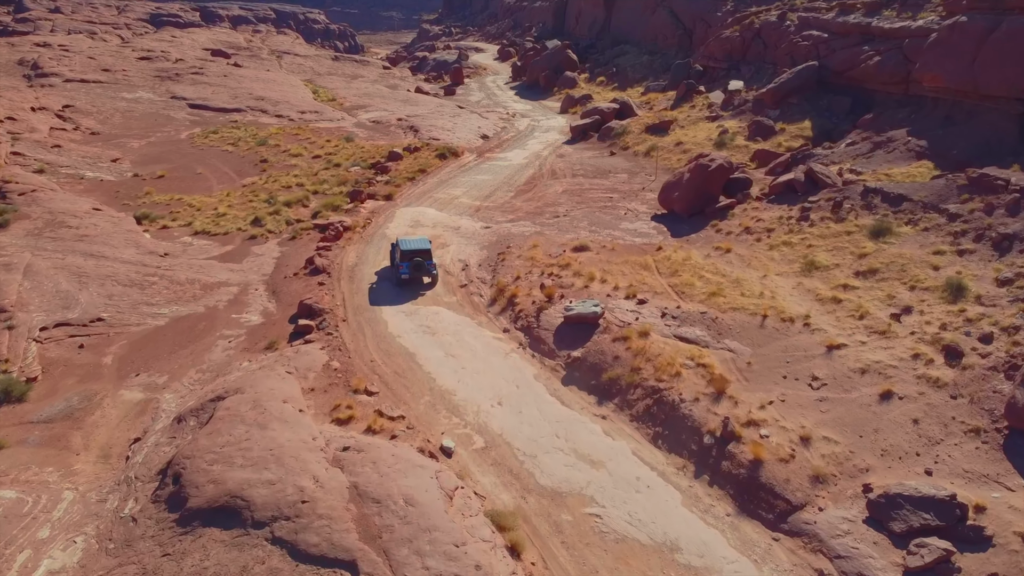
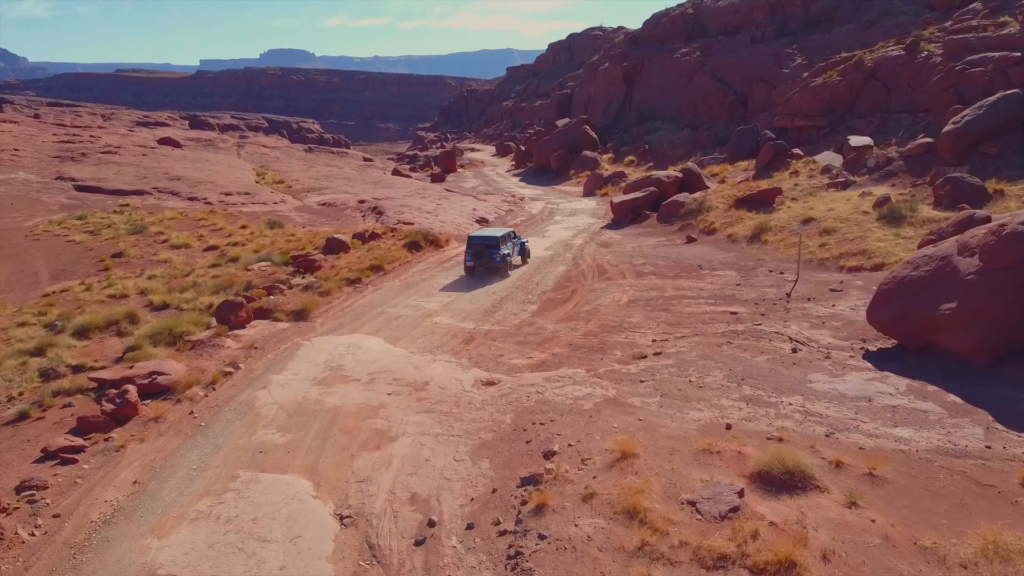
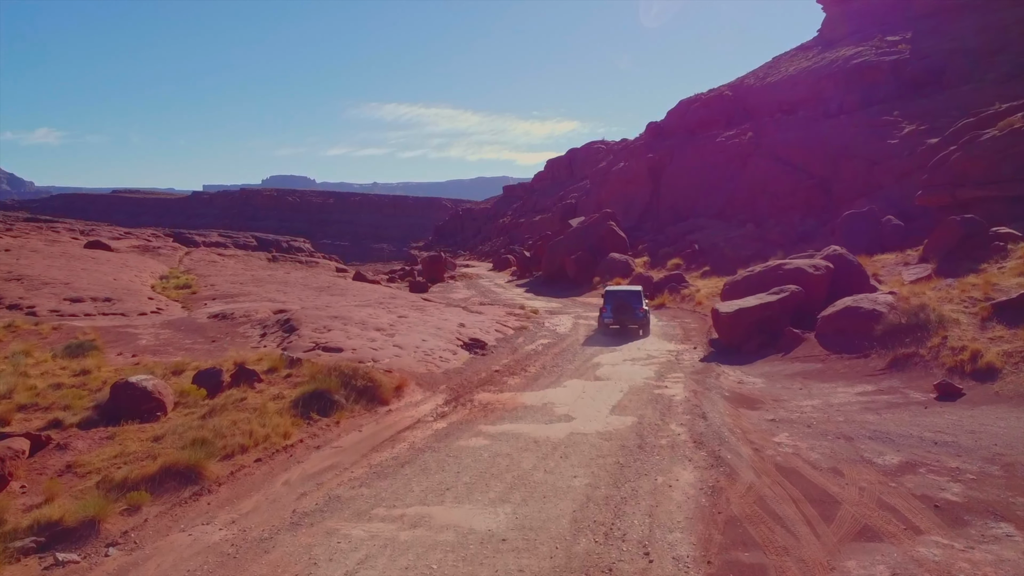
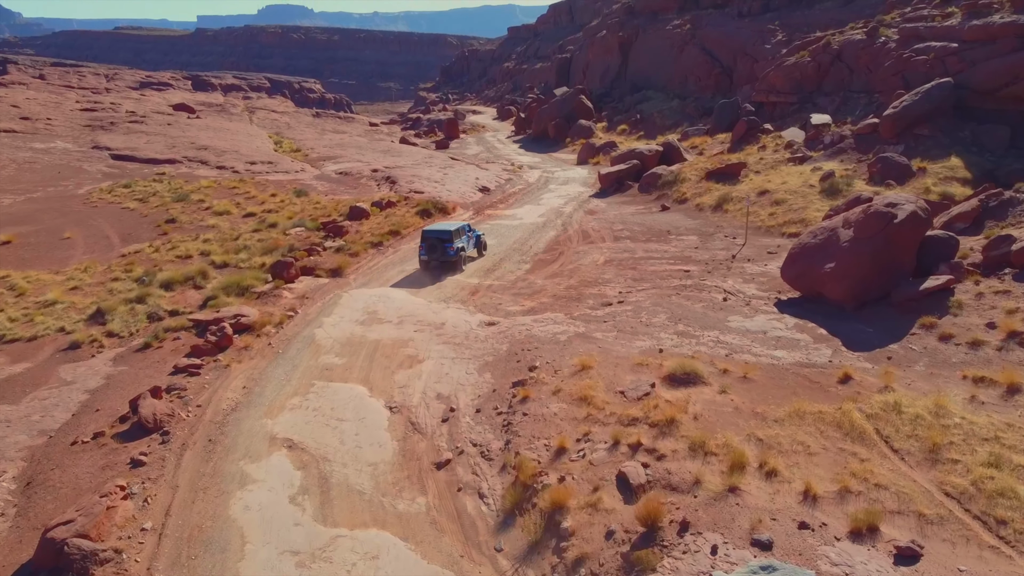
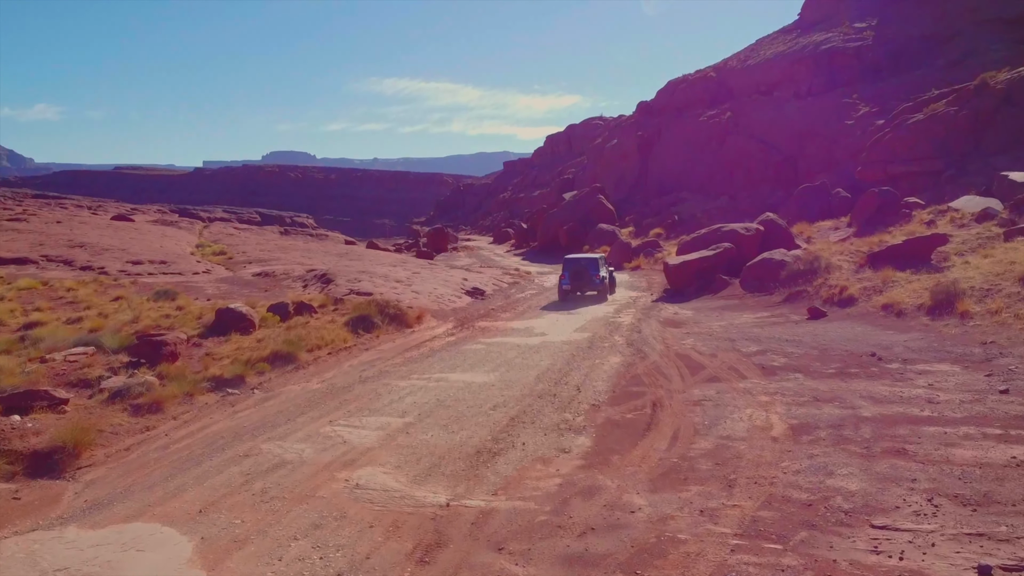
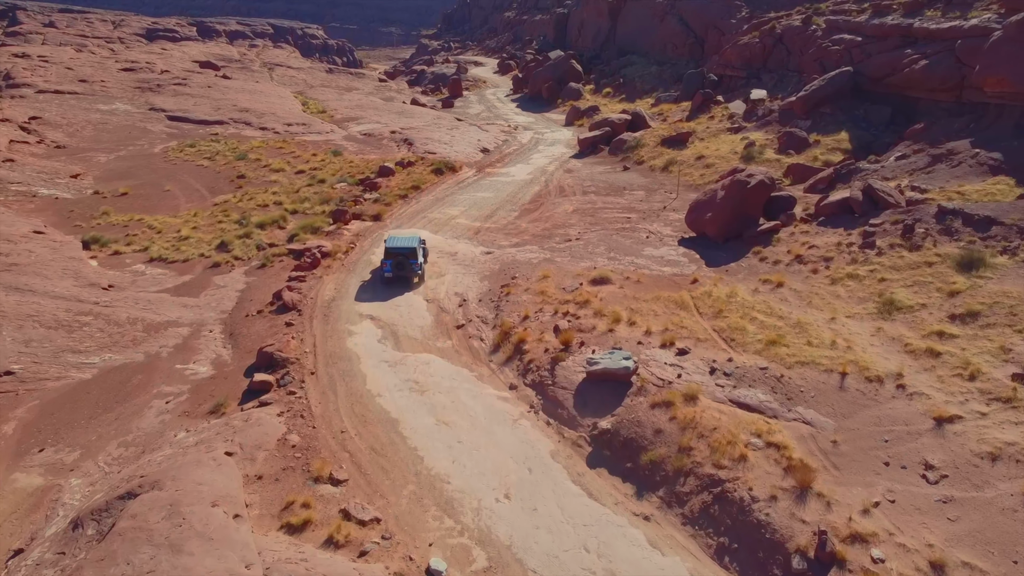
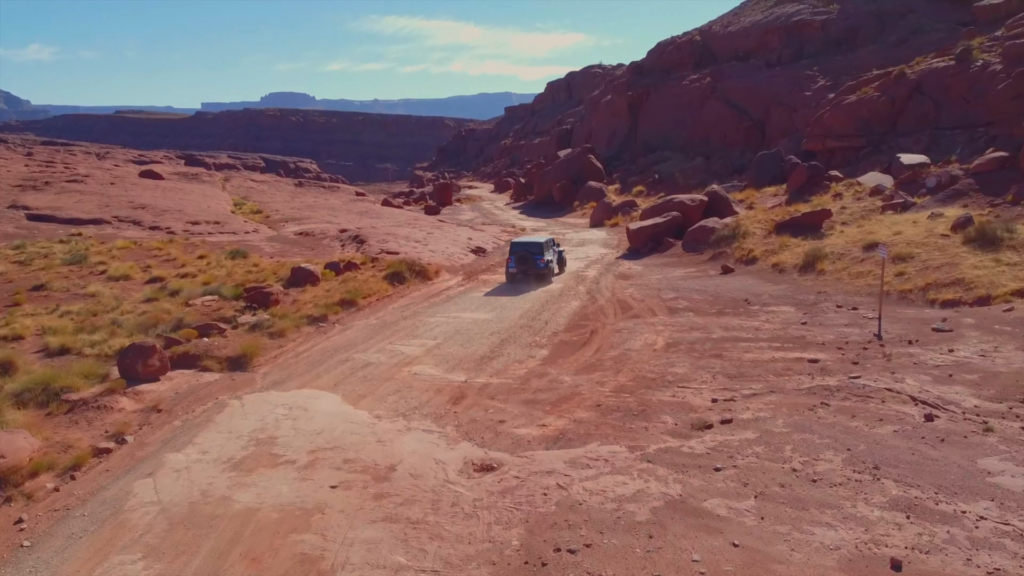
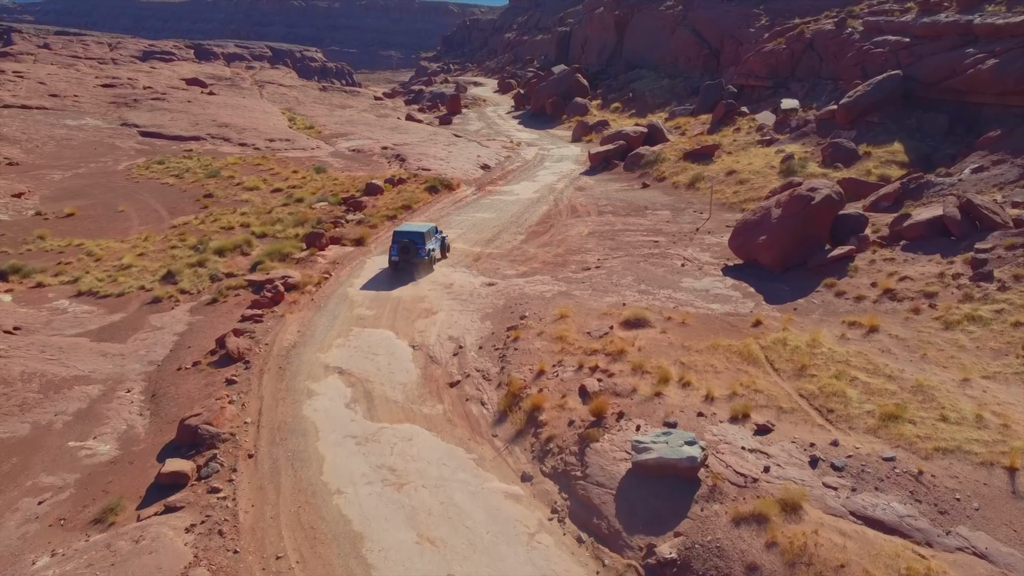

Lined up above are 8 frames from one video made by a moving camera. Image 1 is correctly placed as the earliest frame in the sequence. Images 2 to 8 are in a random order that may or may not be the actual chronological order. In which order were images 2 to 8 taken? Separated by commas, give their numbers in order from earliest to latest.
6, 8, 4, 2, 7, 5, 3
